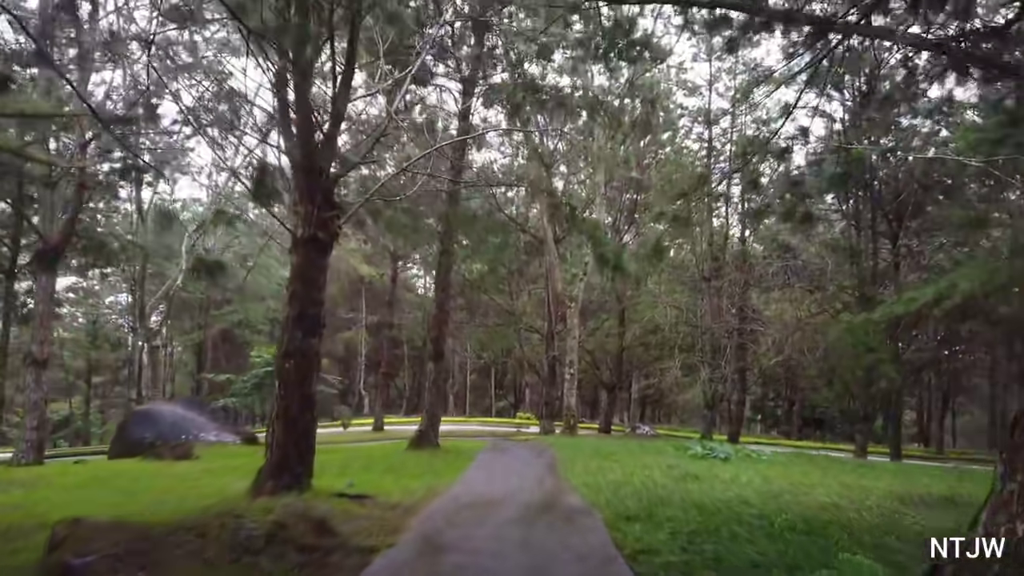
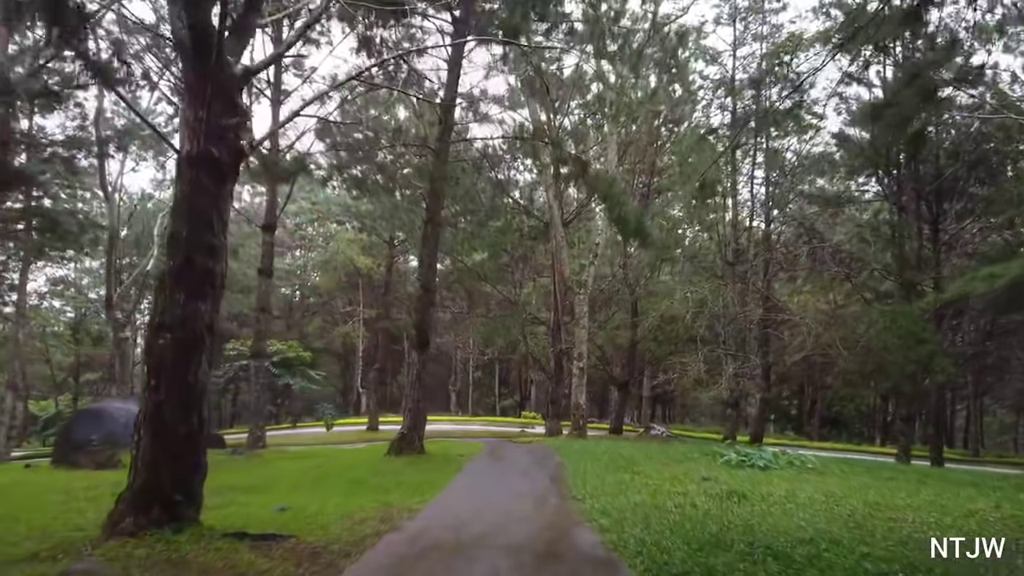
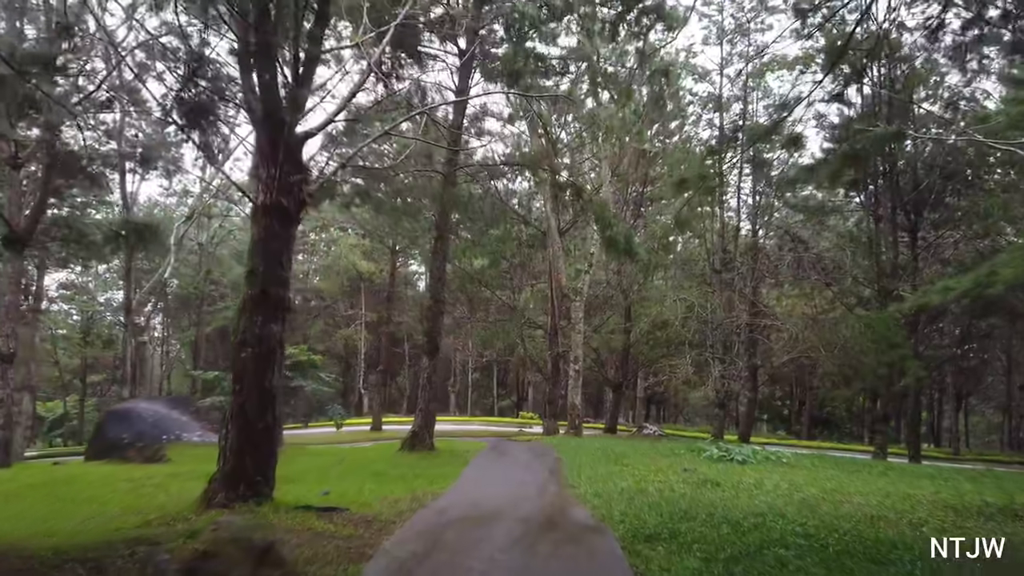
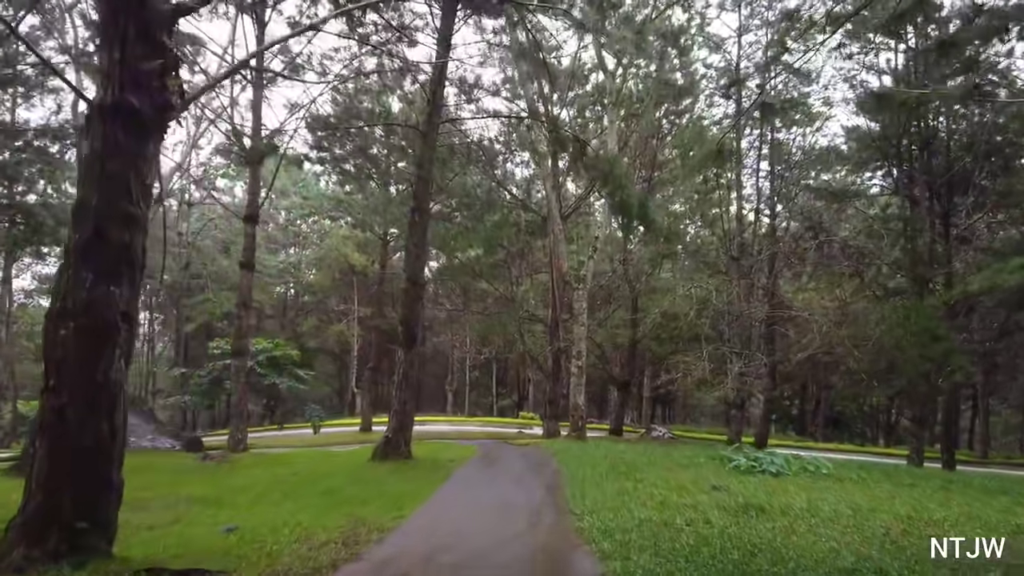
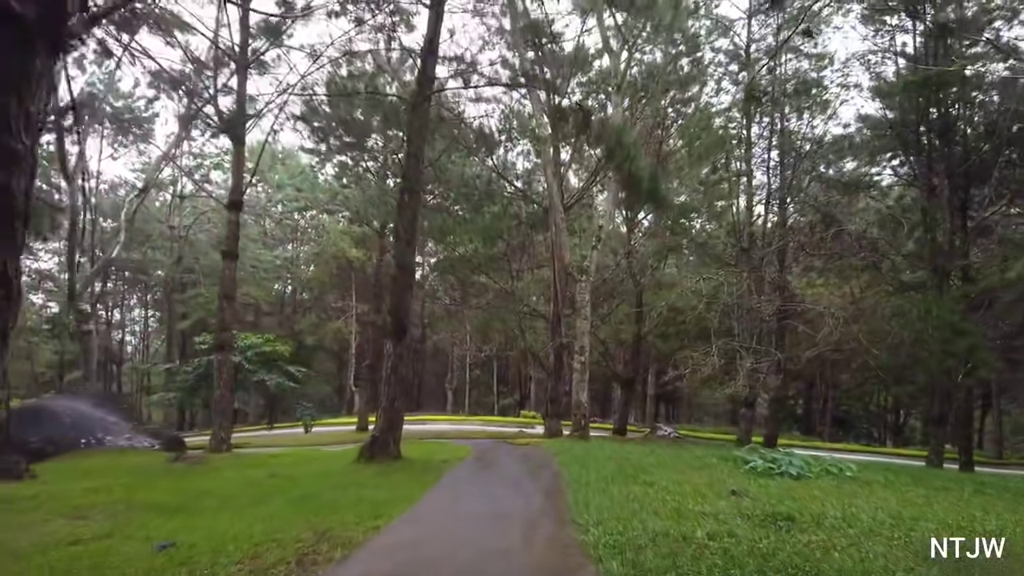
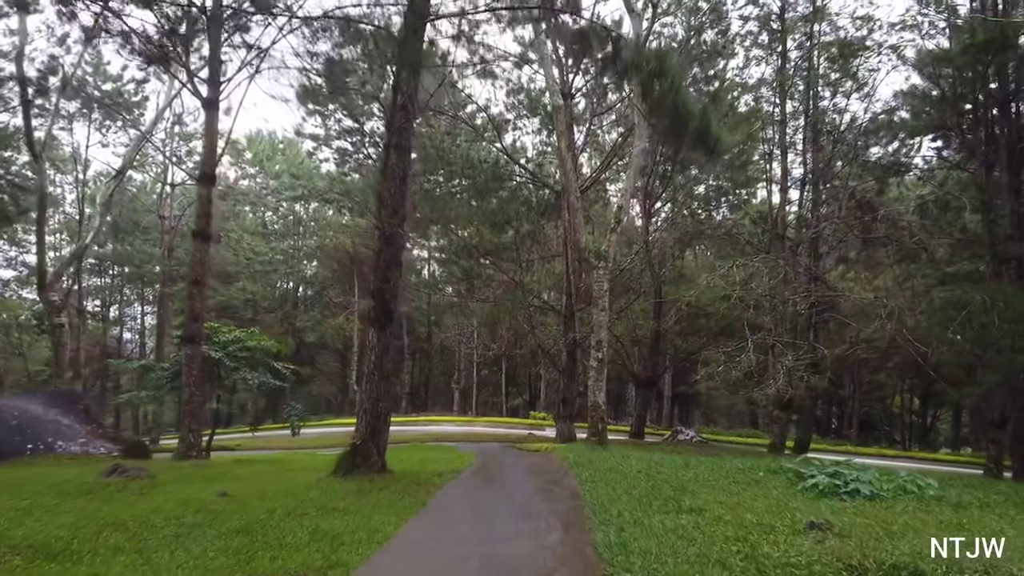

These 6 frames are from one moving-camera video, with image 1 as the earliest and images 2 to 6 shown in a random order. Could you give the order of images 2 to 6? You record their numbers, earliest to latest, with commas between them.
3, 2, 4, 5, 6
